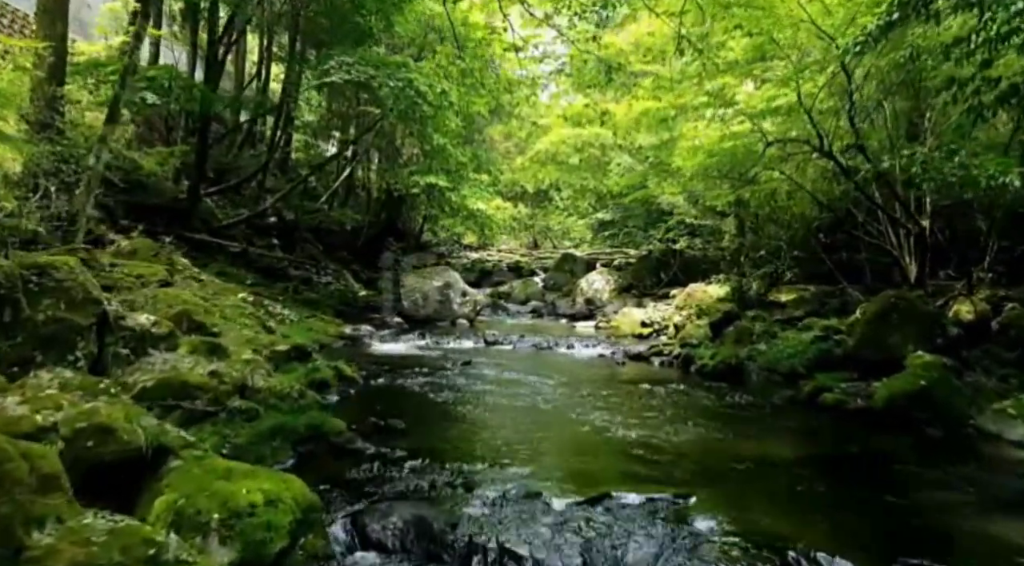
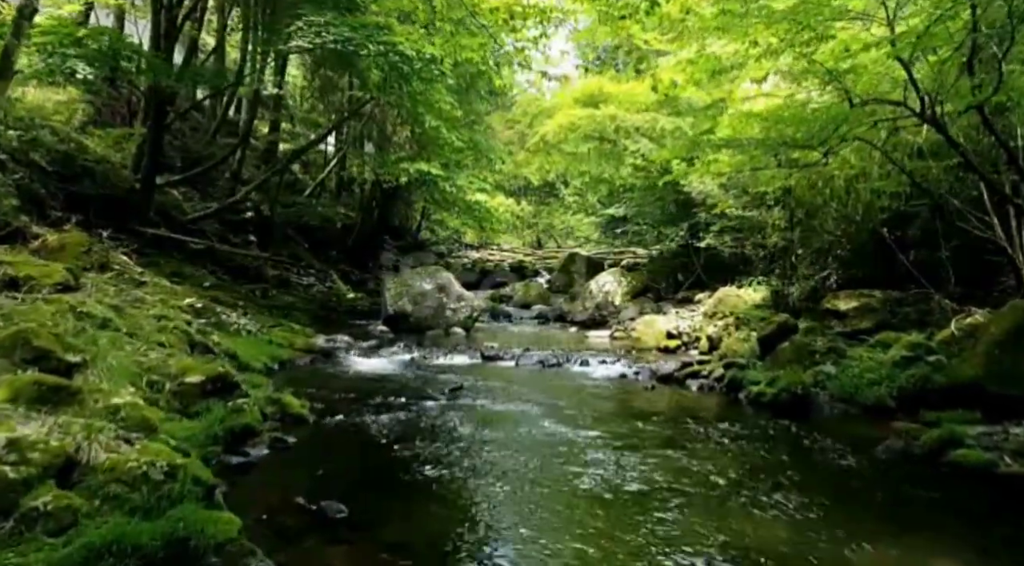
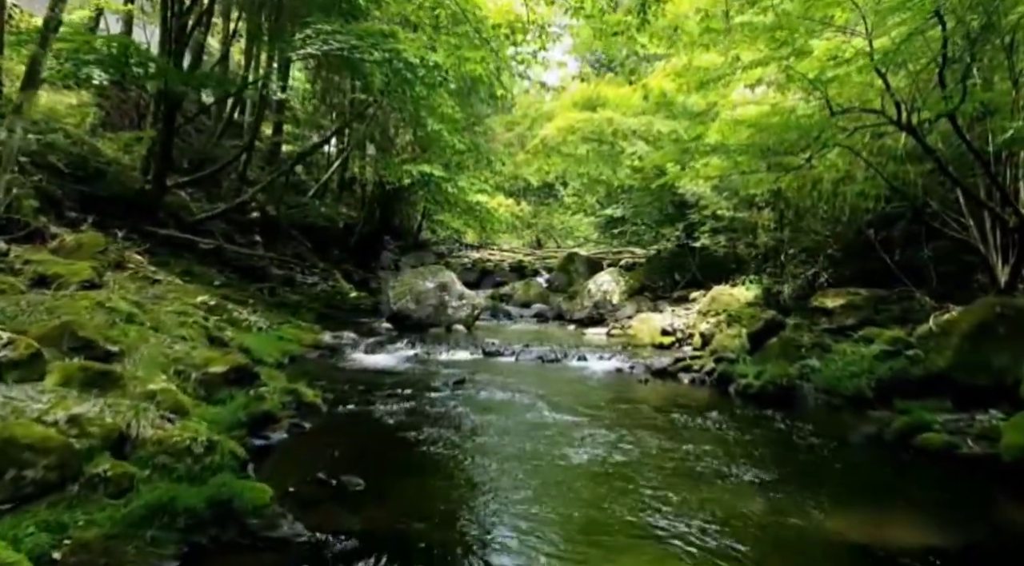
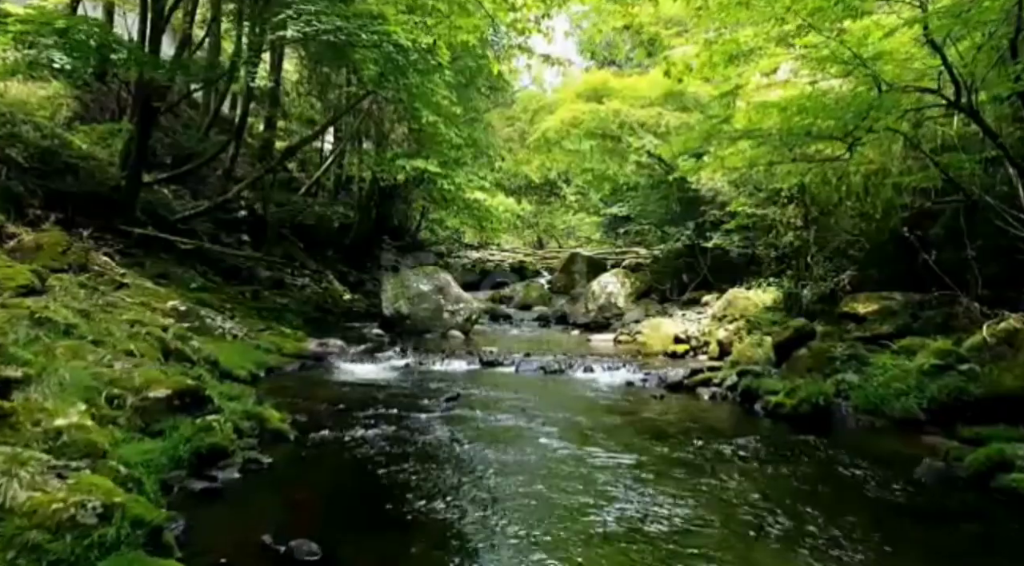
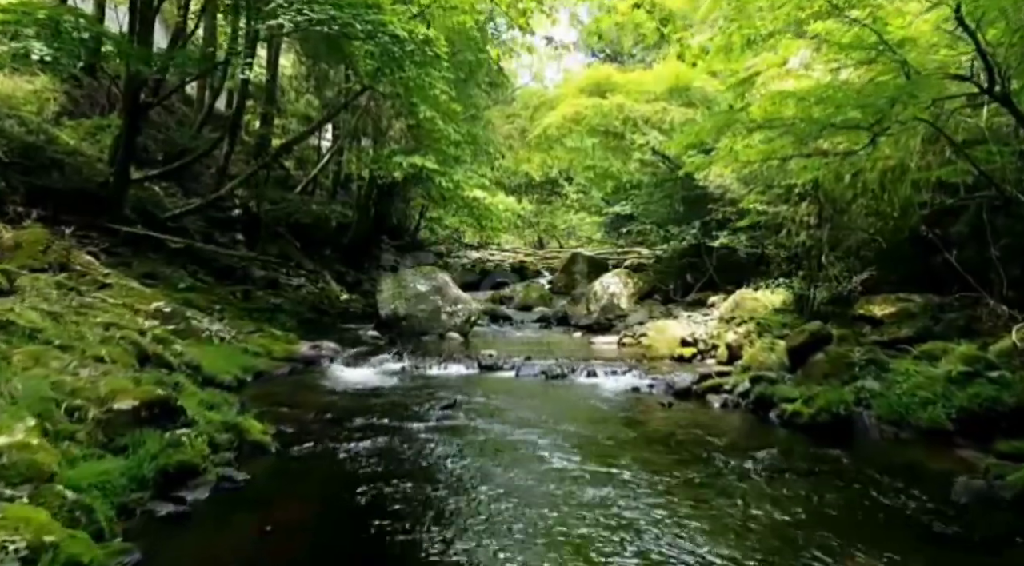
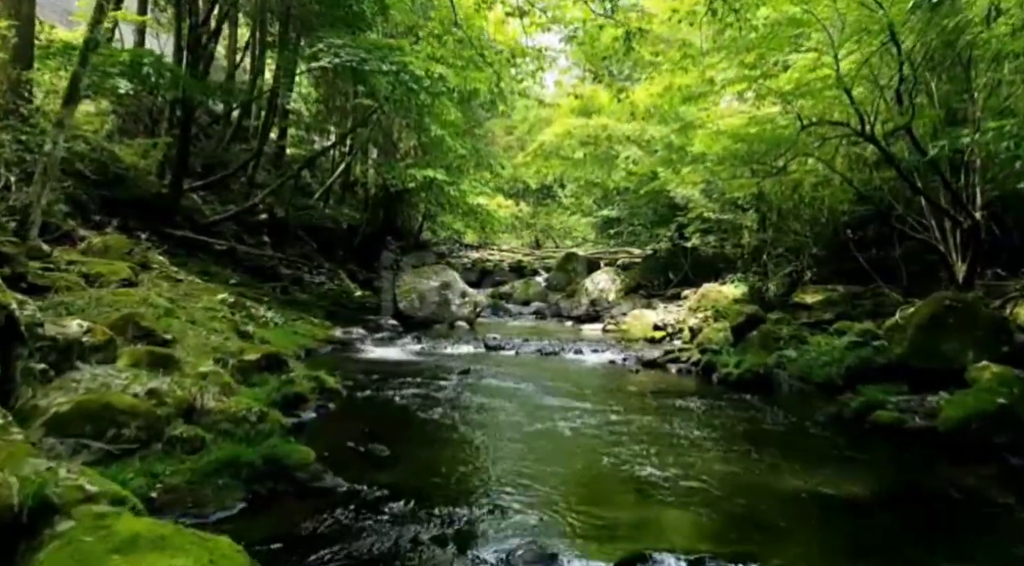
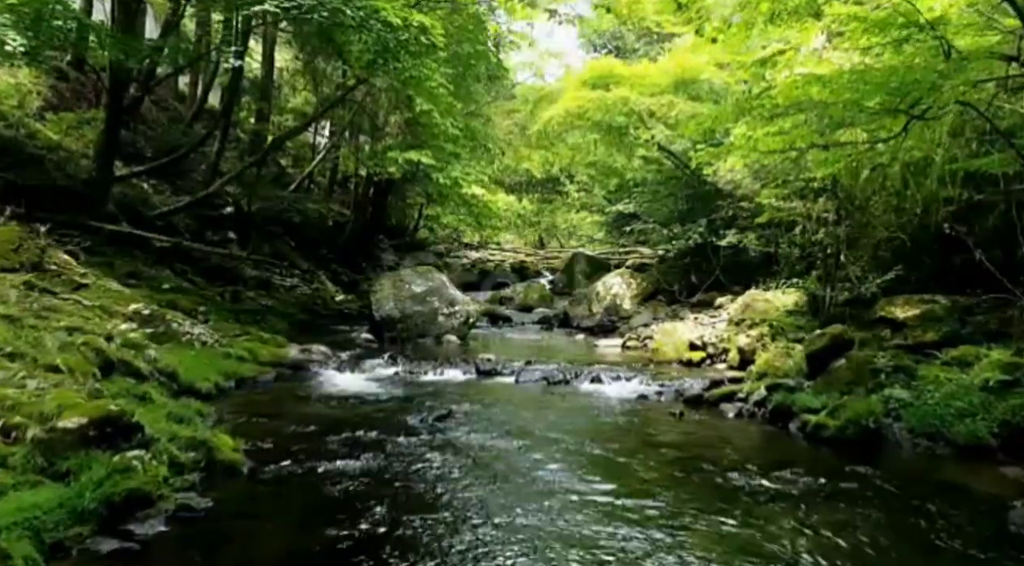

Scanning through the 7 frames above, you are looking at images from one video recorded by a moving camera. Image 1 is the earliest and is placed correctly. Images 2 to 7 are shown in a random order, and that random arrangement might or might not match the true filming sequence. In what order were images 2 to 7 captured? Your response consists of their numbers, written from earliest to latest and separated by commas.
6, 3, 2, 4, 5, 7
